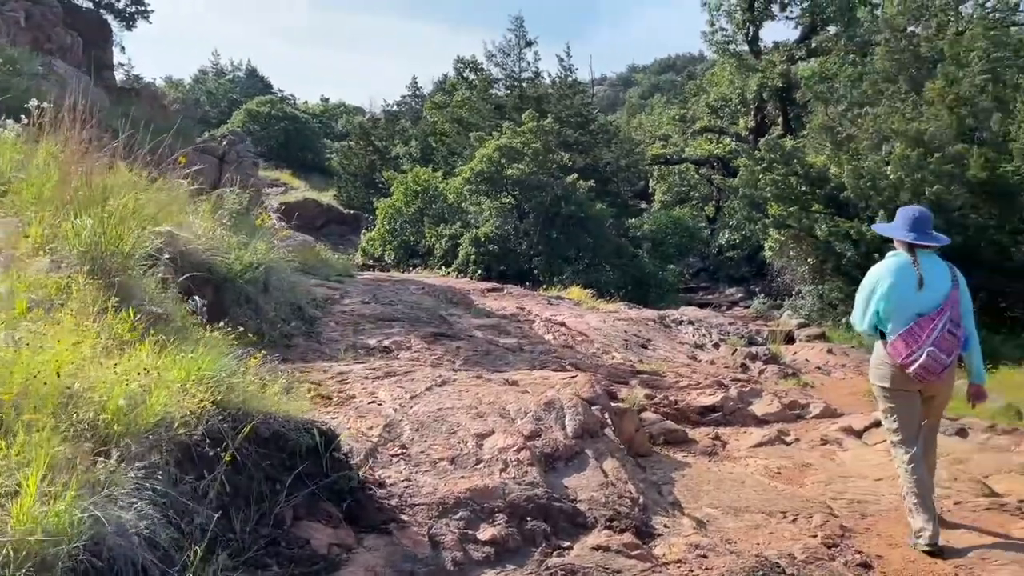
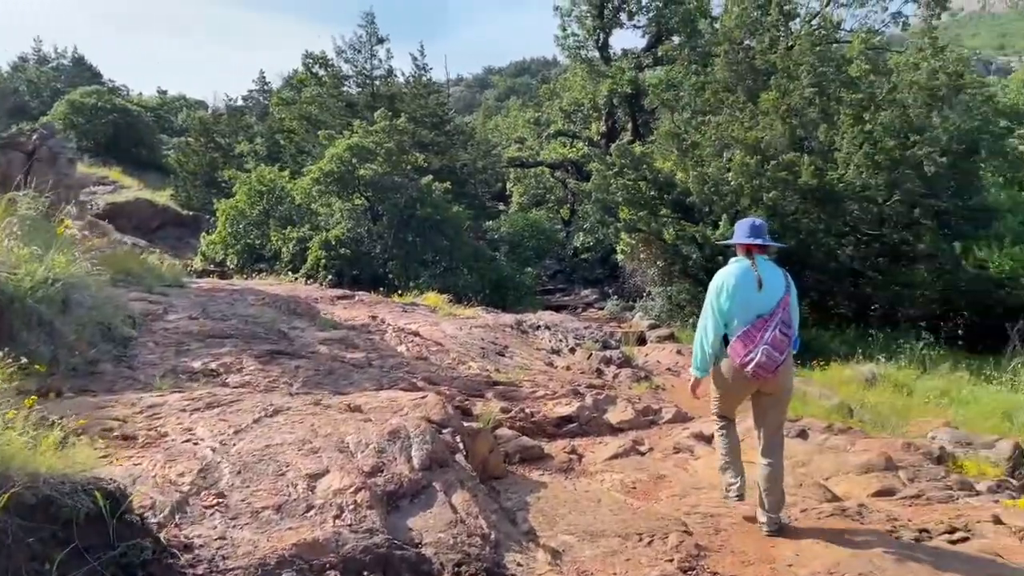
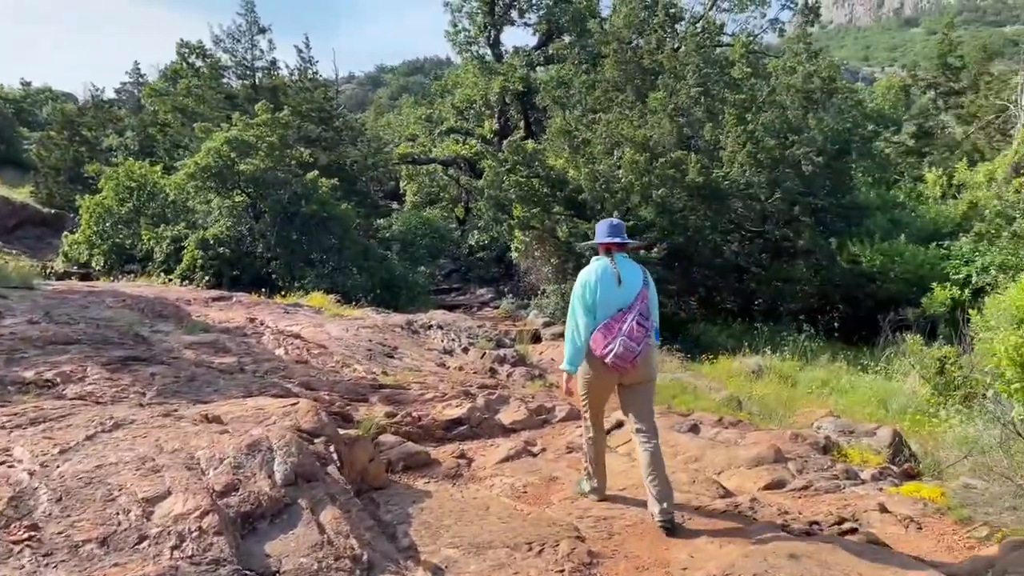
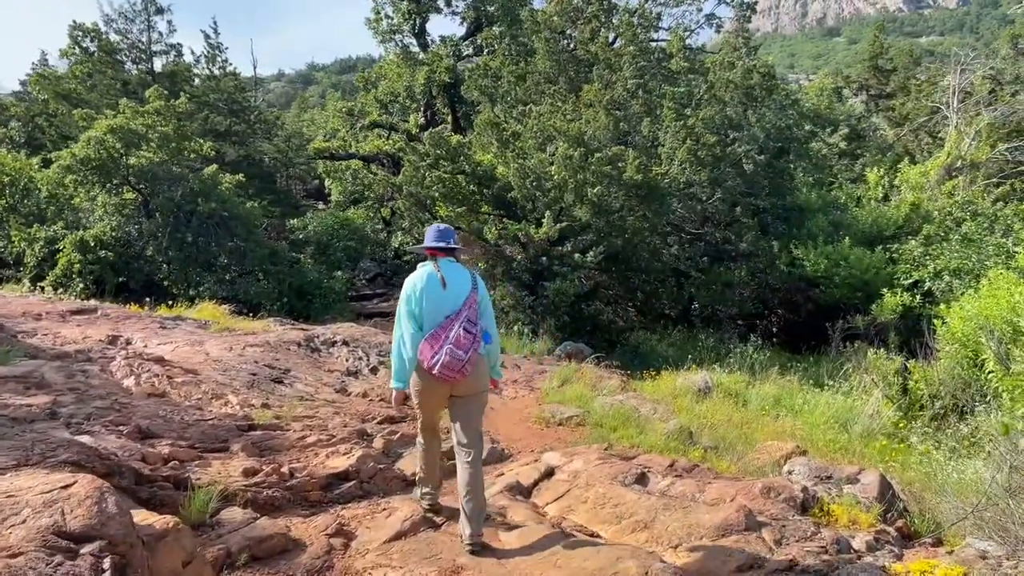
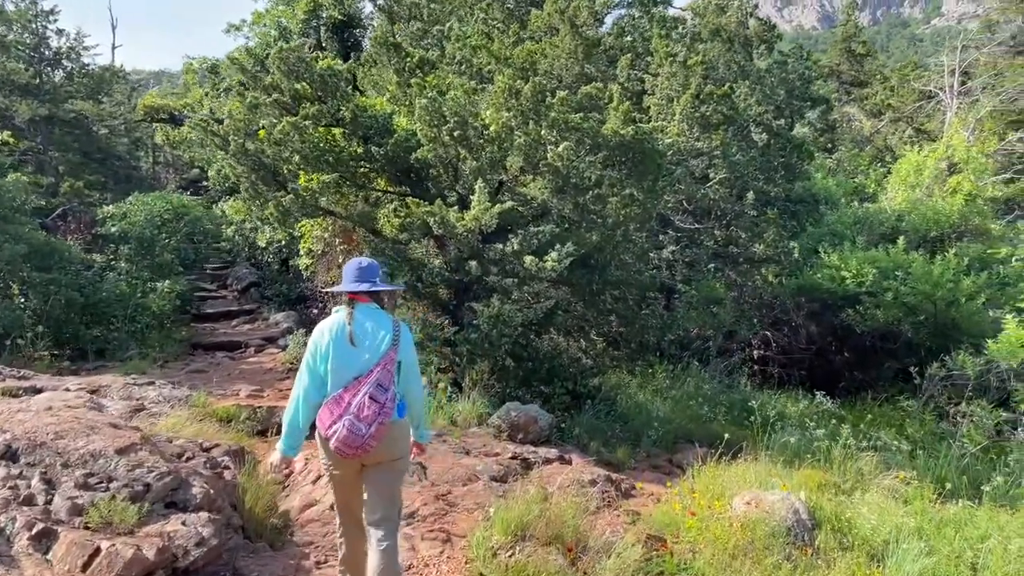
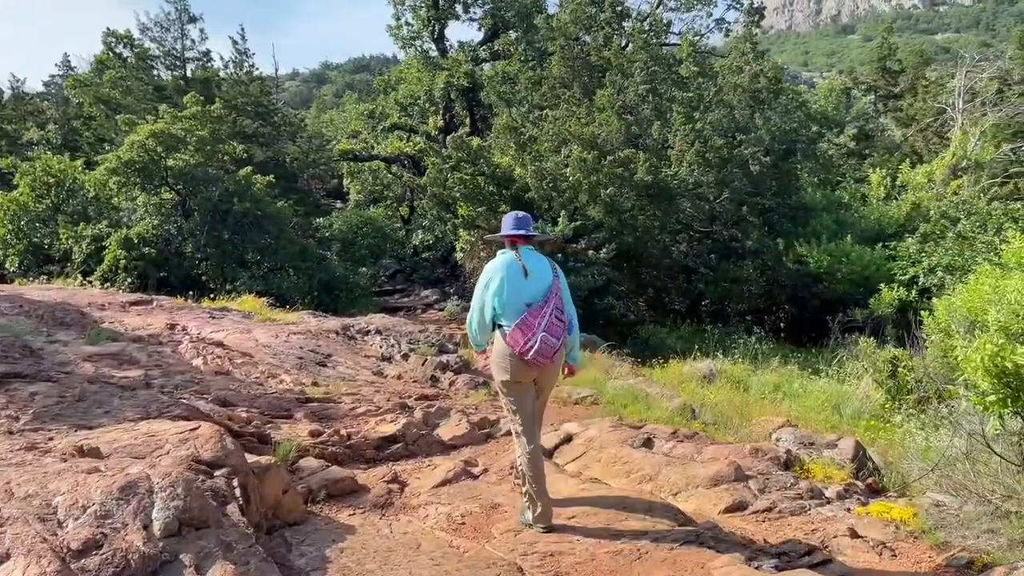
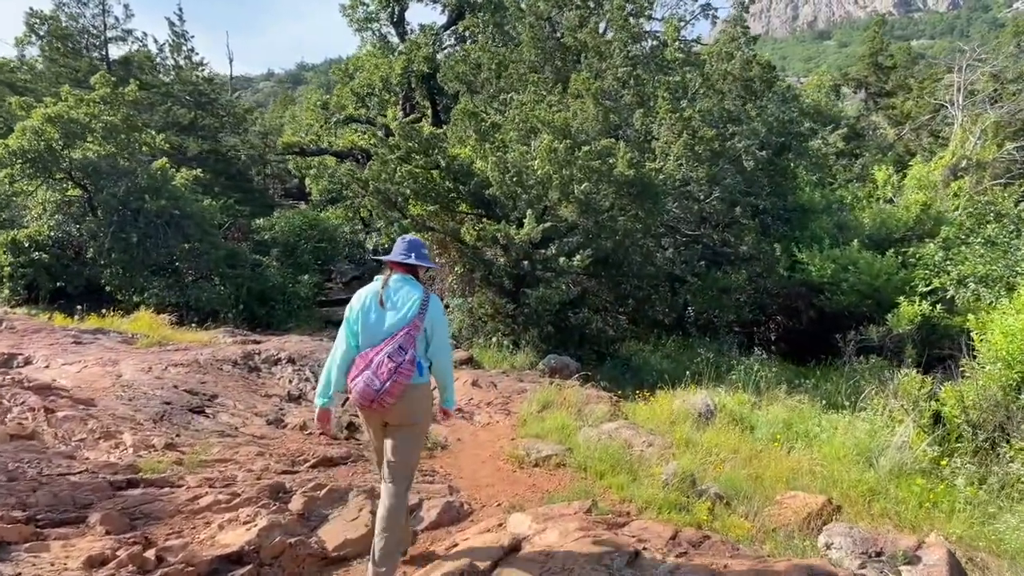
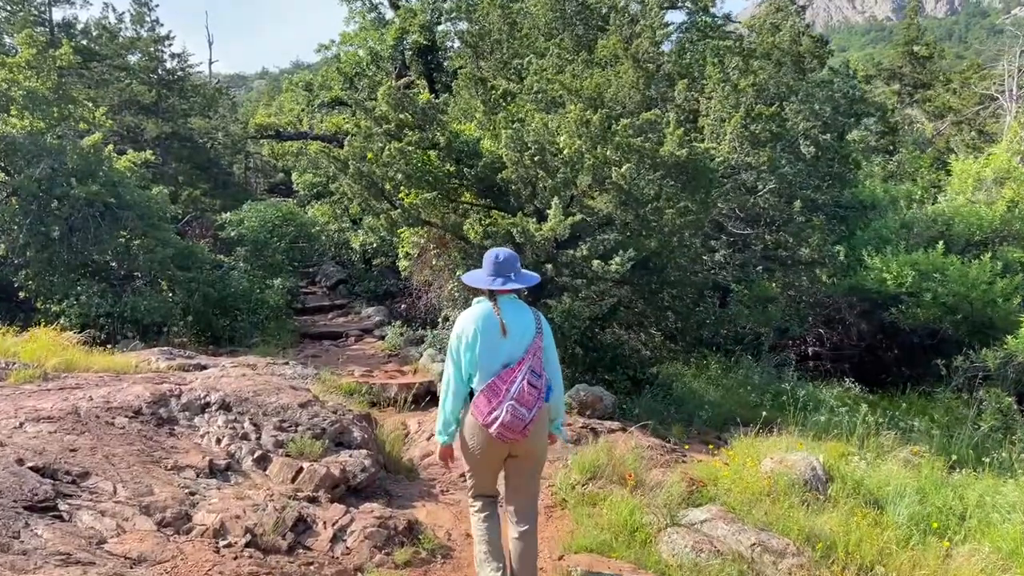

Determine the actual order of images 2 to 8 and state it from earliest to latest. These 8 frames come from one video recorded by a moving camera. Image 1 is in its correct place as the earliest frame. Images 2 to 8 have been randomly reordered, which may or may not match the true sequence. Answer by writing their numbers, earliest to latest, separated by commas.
2, 3, 6, 4, 7, 8, 5
